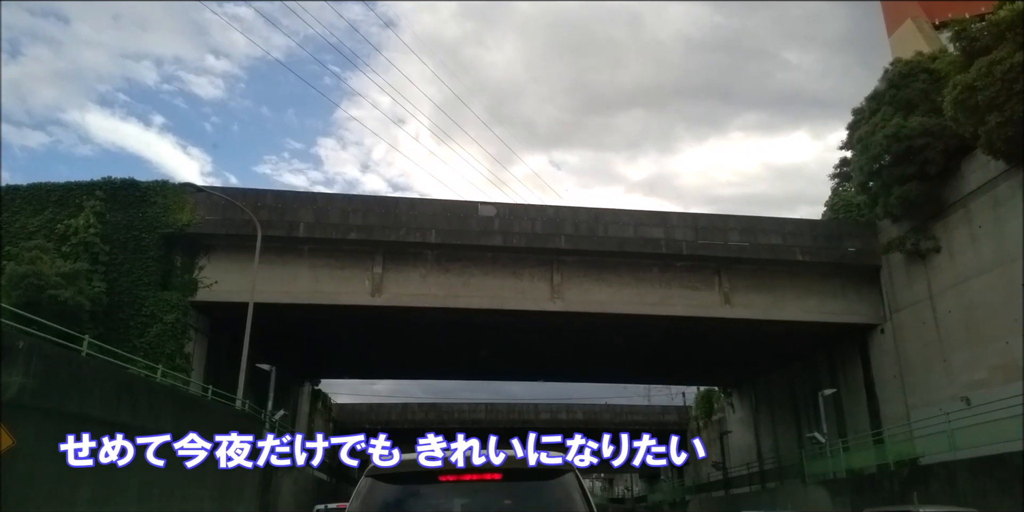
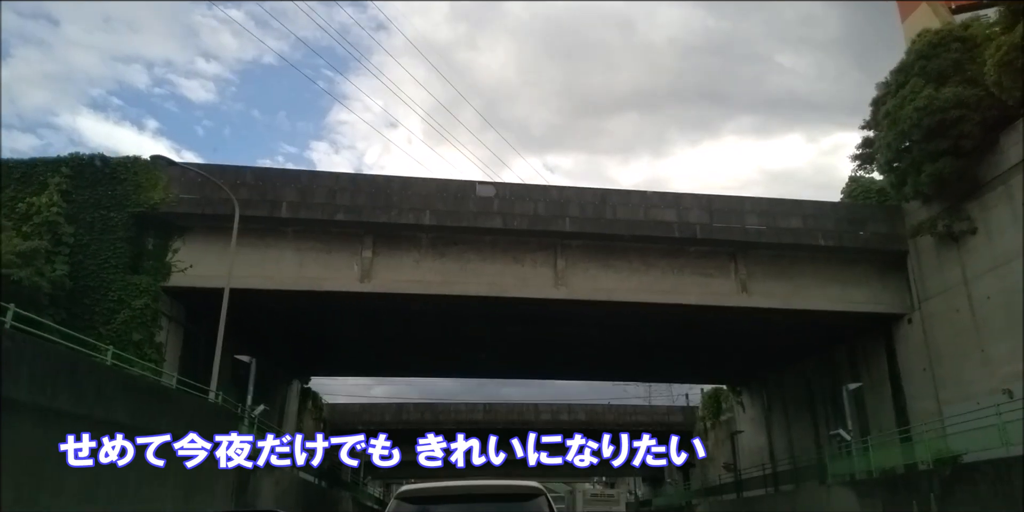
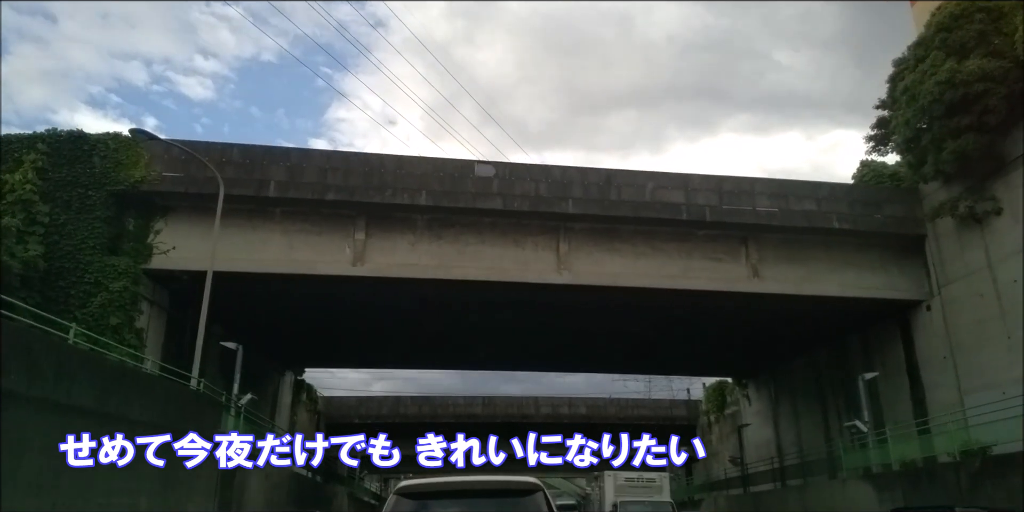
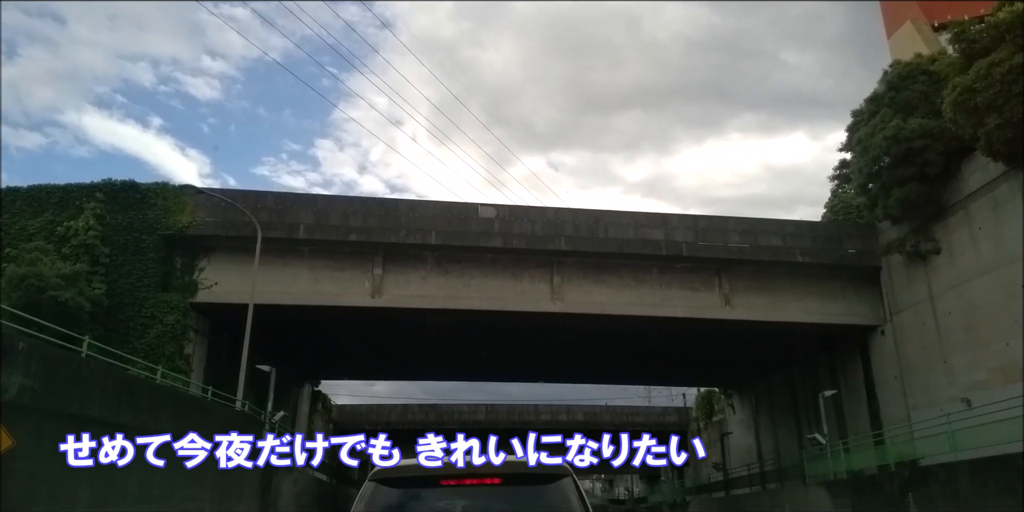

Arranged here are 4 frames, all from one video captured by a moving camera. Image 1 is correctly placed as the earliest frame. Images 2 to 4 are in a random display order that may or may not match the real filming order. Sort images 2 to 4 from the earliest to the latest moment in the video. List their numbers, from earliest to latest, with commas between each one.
4, 2, 3
